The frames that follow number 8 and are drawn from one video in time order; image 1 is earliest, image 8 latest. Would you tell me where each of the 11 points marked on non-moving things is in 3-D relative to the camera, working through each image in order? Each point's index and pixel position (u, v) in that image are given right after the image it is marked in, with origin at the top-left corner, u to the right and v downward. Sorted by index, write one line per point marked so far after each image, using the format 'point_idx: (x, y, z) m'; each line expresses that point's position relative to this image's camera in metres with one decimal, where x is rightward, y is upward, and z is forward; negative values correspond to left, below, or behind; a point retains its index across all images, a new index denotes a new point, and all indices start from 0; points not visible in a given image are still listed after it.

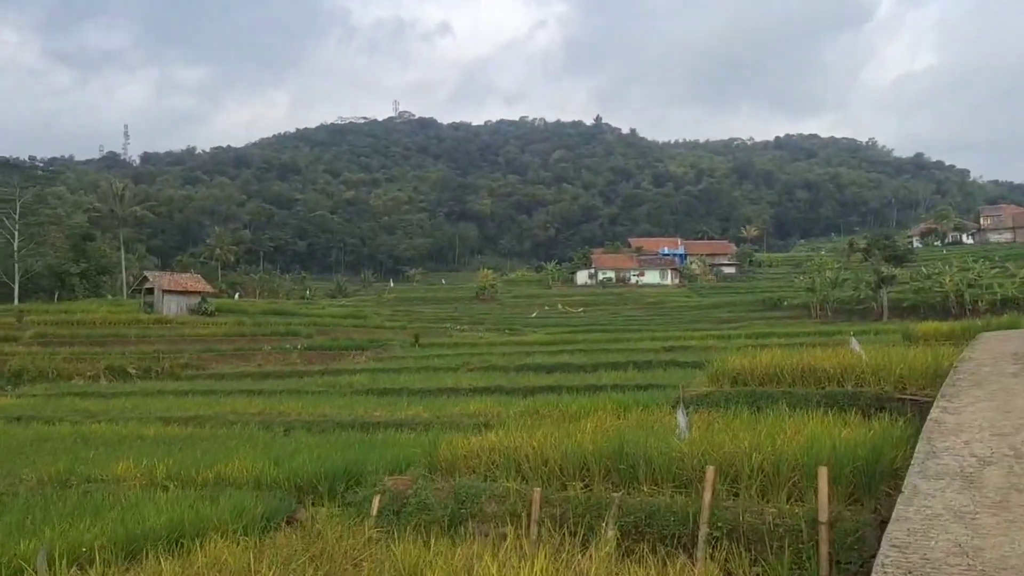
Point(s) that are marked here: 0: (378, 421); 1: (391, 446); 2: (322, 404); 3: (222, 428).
0: (-1.8, -1.8, +10.6) m
1: (-1.1, -1.6, +7.6) m
2: (-3.0, -1.9, +12.8) m
3: (-4.1, -2.0, +11.1) m
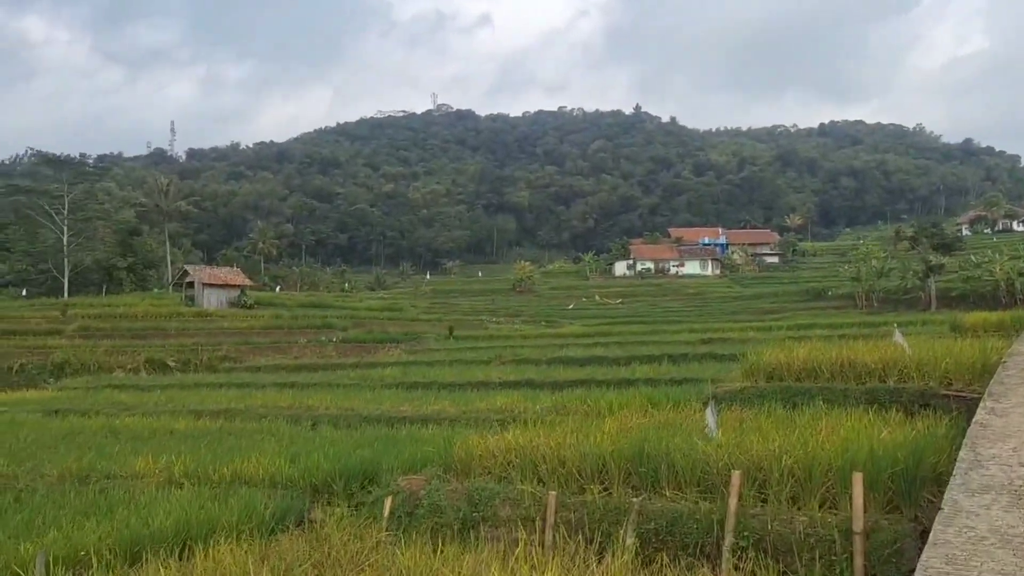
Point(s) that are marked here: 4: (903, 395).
0: (-1.4, -1.7, +10.4) m
1: (-0.8, -1.5, +7.5) m
2: (-2.6, -1.8, +12.7) m
3: (-3.7, -1.9, +11.1) m
4: (+3.5, -0.9, +6.9) m
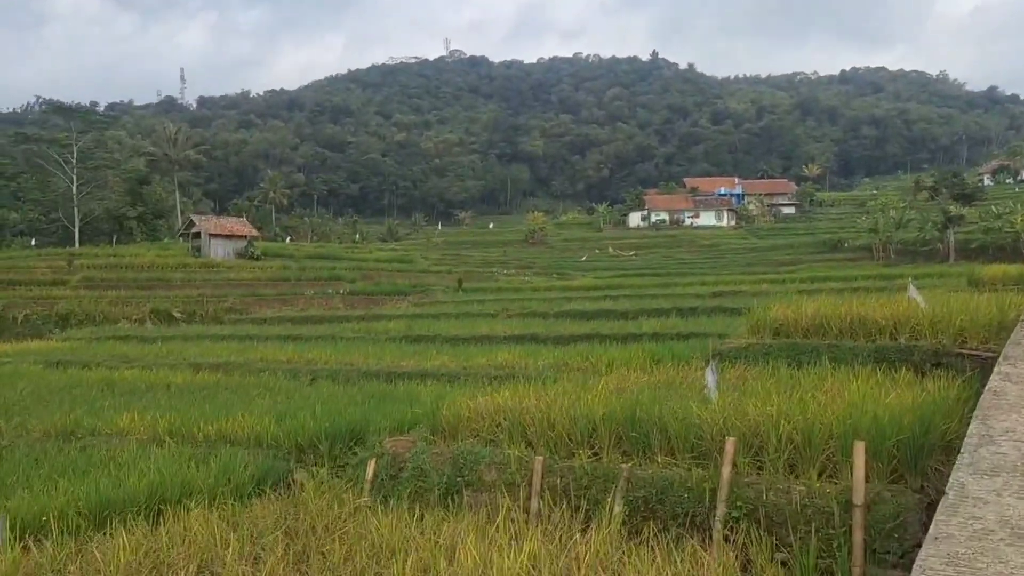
0: (-1.4, -1.1, +10.3) m
1: (-0.9, -1.1, +7.3) m
2: (-2.5, -1.0, +12.5) m
3: (-3.6, -1.2, +11.0) m
4: (+3.4, -0.6, +6.6) m
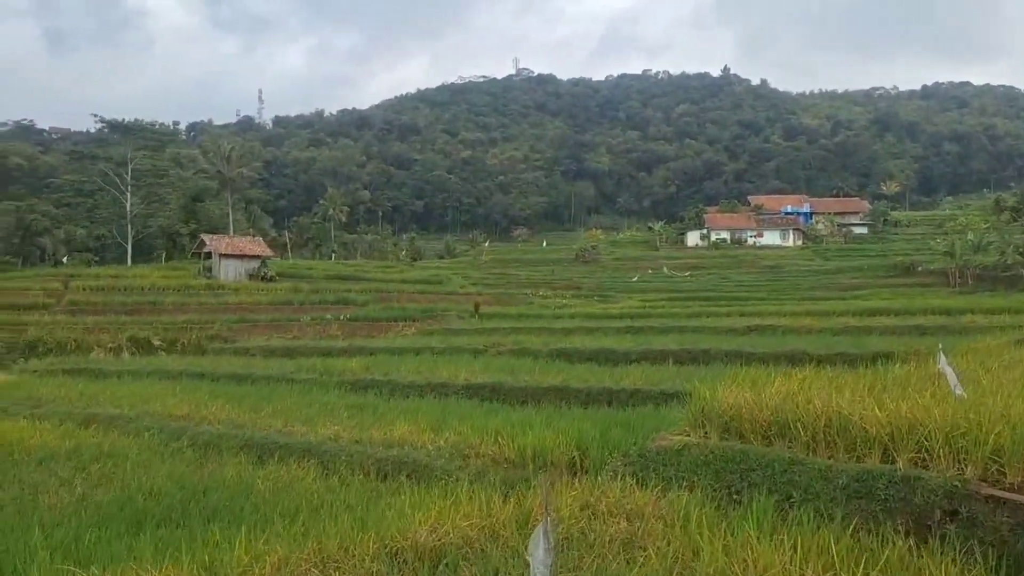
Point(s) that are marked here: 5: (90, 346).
0: (-2.4, -1.6, +8.2) m
1: (-2.1, -1.5, +5.1) m
2: (-3.3, -1.6, +10.5) m
3: (-4.5, -1.8, +9.1) m
4: (+2.1, -1.1, +4.2) m
5: (-10.2, -1.4, +19.0) m
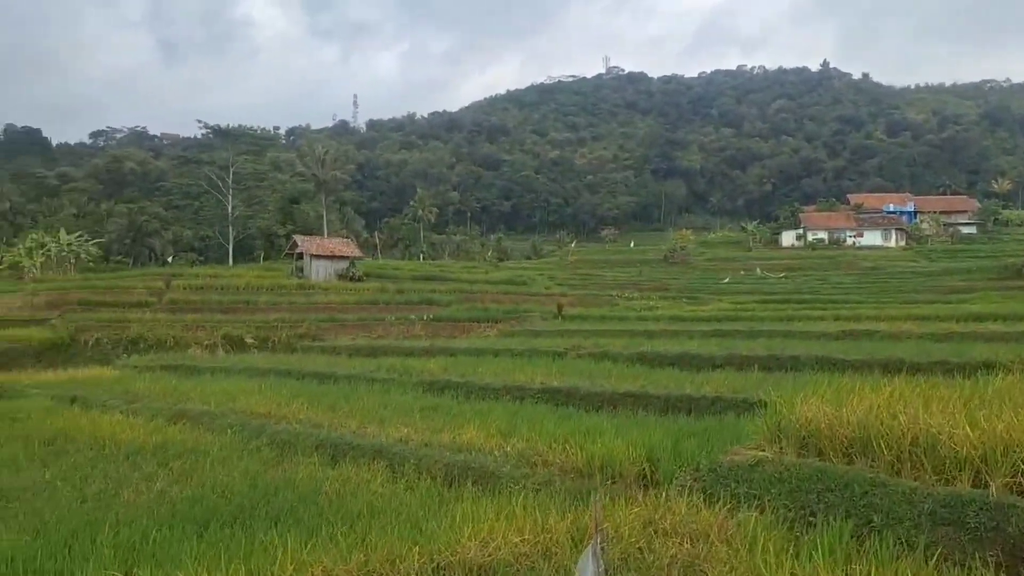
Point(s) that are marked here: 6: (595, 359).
0: (-1.6, -1.6, +8.2) m
1: (-1.7, -1.6, +5.2) m
2: (-2.2, -1.6, +10.7) m
3: (-3.7, -1.8, +9.4) m
4: (+2.4, -1.1, +3.7) m
5: (-8.2, -1.4, +19.9) m
6: (+1.6, -1.4, +15.5) m
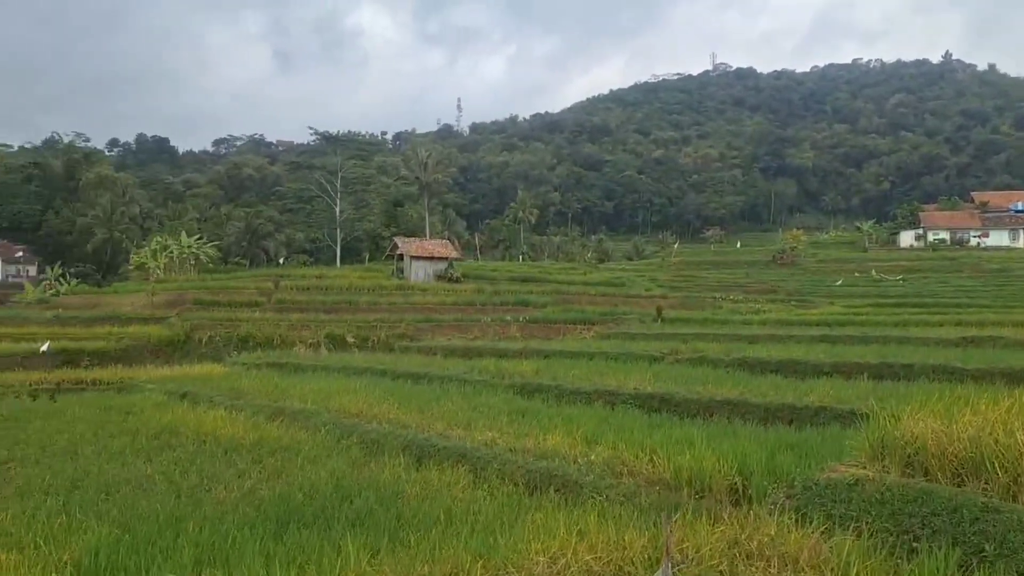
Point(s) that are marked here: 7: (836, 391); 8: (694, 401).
0: (-0.7, -1.6, +8.2) m
1: (-1.2, -1.6, +5.2) m
2: (-1.0, -1.6, +10.7) m
3: (-2.6, -1.8, +9.6) m
4: (+2.7, -1.2, +3.2) m
5: (-5.8, -1.4, +20.6) m
6: (+3.4, -1.4, +15.0) m
7: (+4.4, -1.4, +10.6) m
8: (+2.4, -1.5, +10.4) m
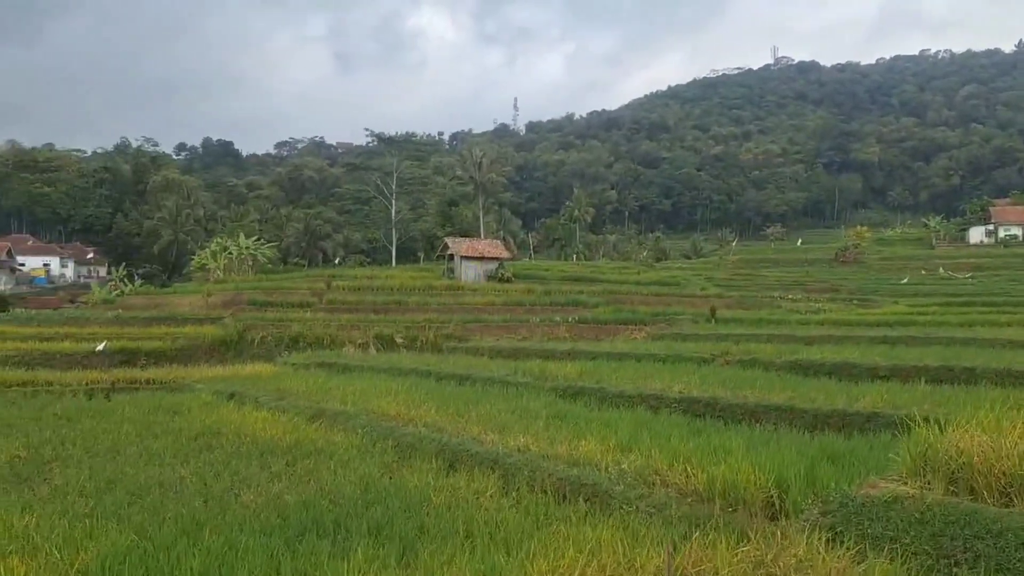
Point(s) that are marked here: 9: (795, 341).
0: (-0.4, -1.7, +8.1) m
1: (-1.0, -1.6, +5.1) m
2: (-0.5, -1.6, +10.6) m
3: (-2.2, -1.8, +9.6) m
4: (+2.7, -1.2, +2.9) m
5: (-4.5, -1.4, +20.8) m
6: (+4.3, -1.5, +14.6) m
7: (+4.9, -1.4, +10.1) m
8: (+2.9, -1.5, +10.0) m
9: (+6.9, -1.3, +19.5) m
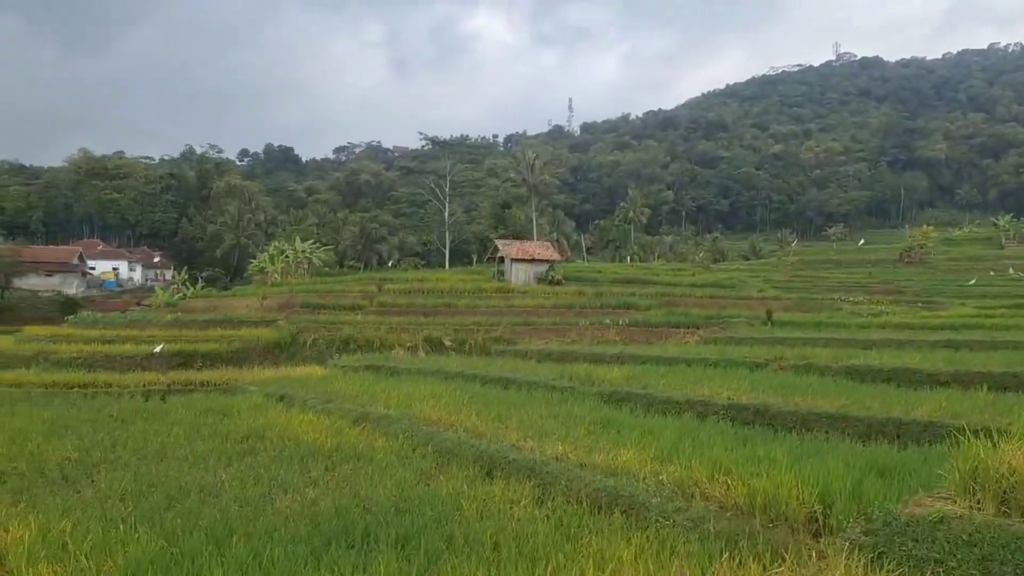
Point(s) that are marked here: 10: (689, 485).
0: (0.0, -1.7, +8.0) m
1: (-0.9, -1.7, +5.1) m
2: (+0.1, -1.7, +10.5) m
3: (-1.7, -1.9, +9.6) m
4: (+2.7, -1.2, +2.6) m
5: (-3.2, -1.5, +21.0) m
6: (+5.1, -1.5, +14.1) m
7: (+5.4, -1.5, +9.6) m
8: (+3.4, -1.6, +9.7) m
9: (+8.1, -1.4, +18.8) m
10: (+1.4, -1.6, +6.3) m
